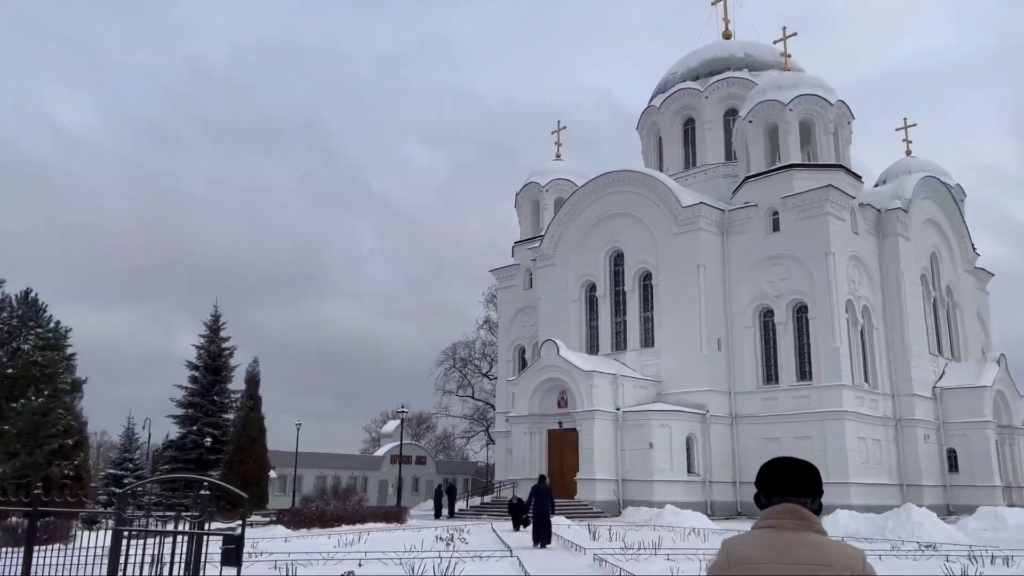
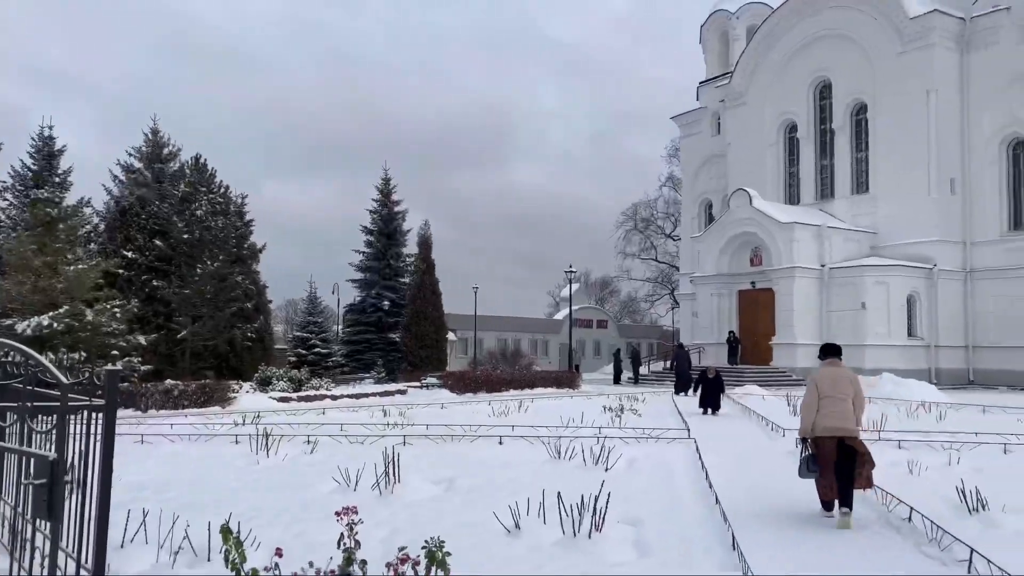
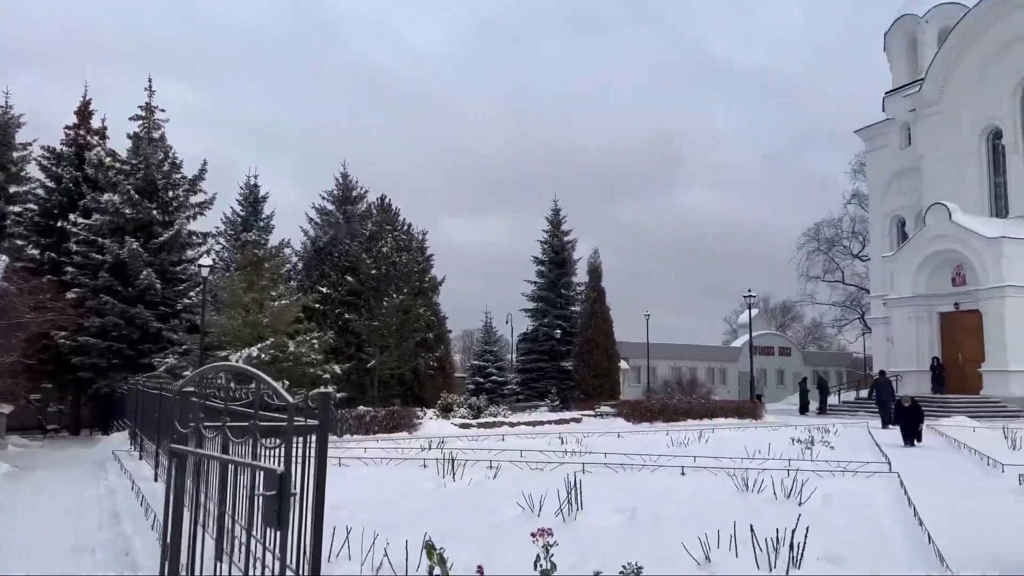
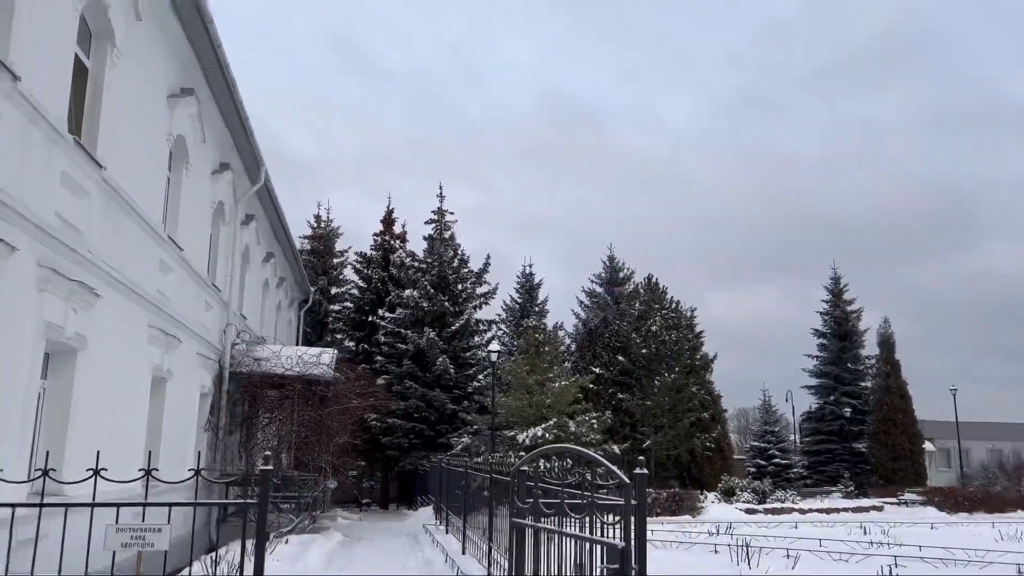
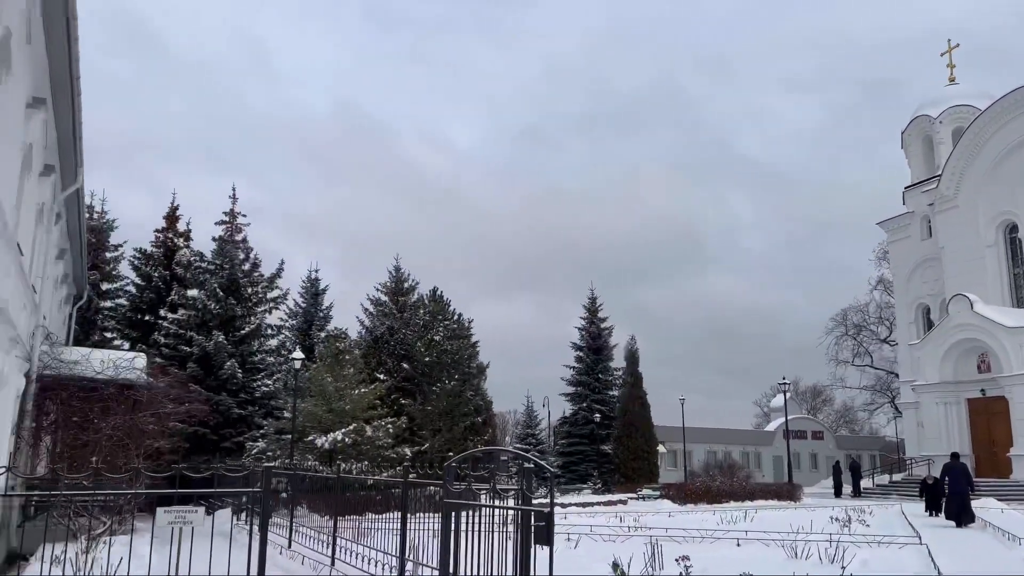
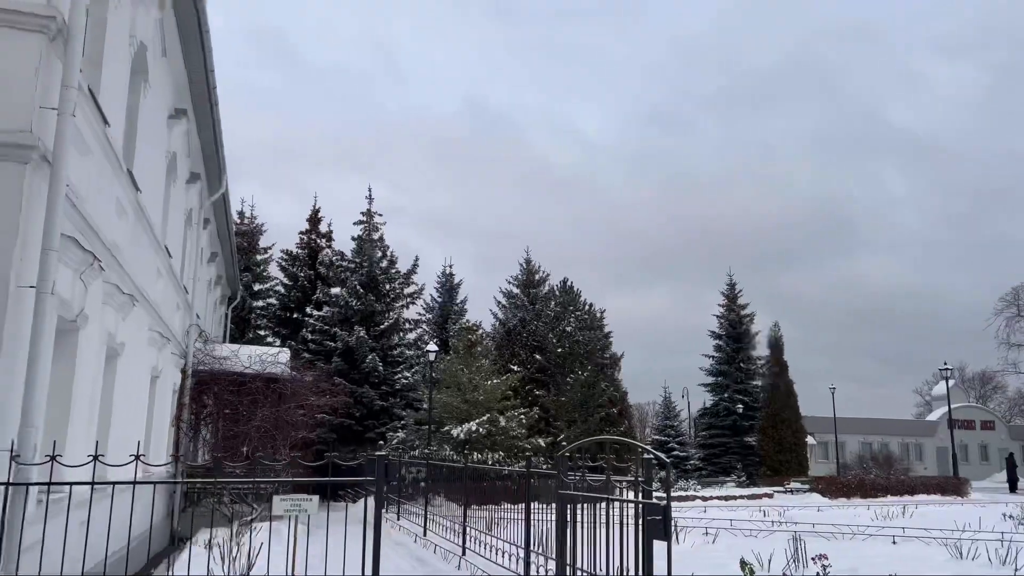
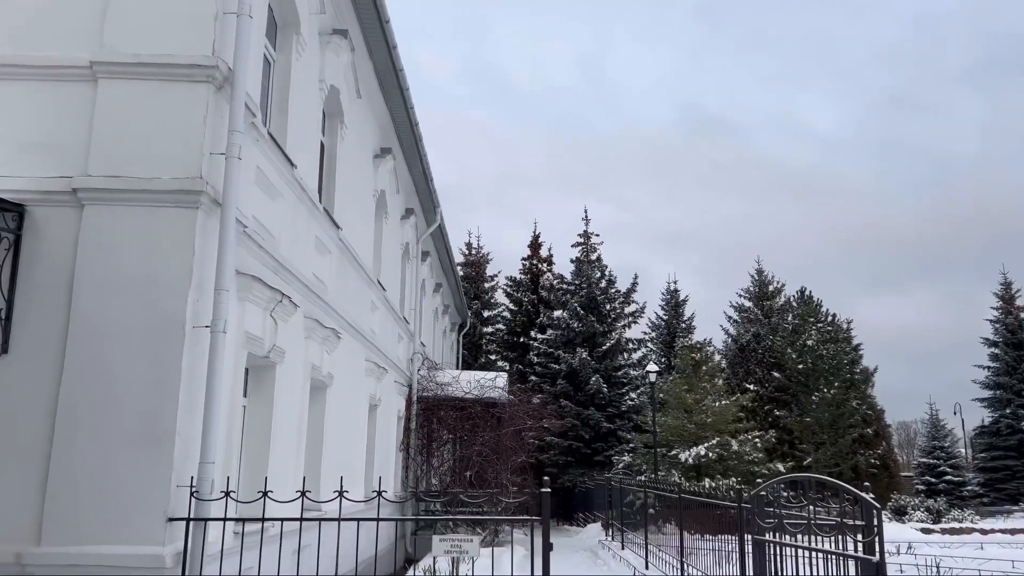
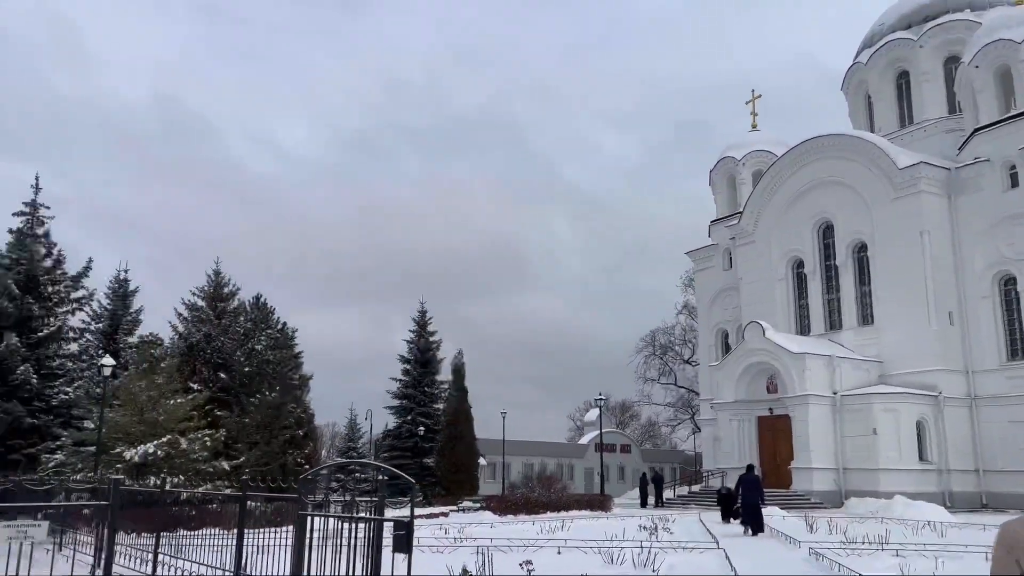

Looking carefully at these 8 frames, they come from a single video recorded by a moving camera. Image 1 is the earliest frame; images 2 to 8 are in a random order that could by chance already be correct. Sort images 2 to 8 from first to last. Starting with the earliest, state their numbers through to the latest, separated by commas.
8, 5, 6, 7, 4, 3, 2
